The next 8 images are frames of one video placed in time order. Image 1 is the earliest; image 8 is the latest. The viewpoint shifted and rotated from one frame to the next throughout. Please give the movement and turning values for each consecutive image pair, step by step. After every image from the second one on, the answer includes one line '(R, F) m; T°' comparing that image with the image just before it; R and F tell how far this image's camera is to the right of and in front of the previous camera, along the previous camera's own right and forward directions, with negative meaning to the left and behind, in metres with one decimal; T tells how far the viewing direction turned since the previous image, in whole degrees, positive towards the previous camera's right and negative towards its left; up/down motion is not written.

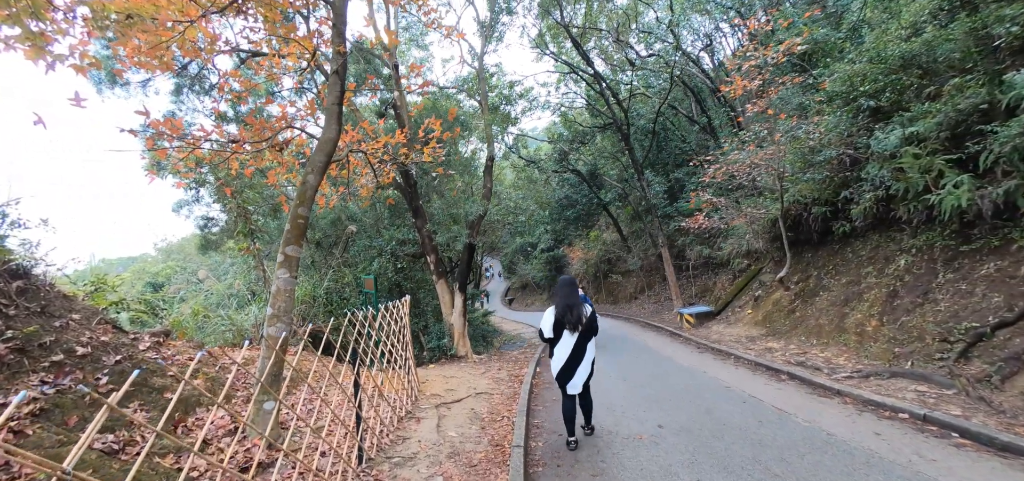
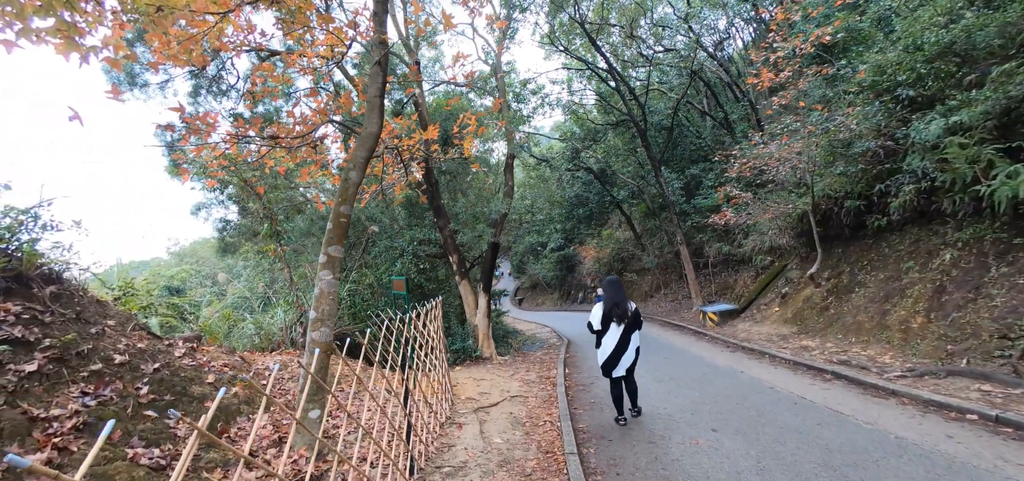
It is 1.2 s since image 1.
(-0.4, +0.2) m; -1°
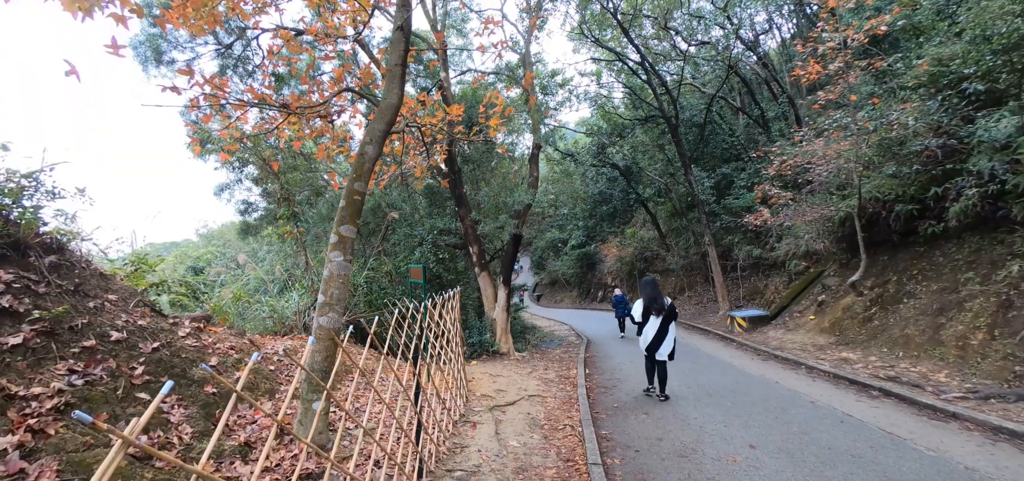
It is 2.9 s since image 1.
(0.0, +0.3) m; -2°
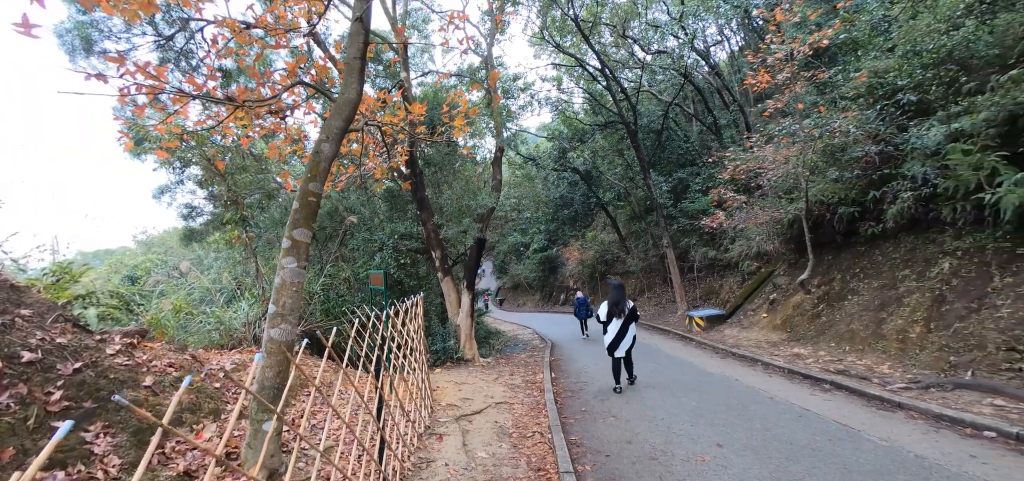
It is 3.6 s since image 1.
(0.0, +0.1) m; +5°
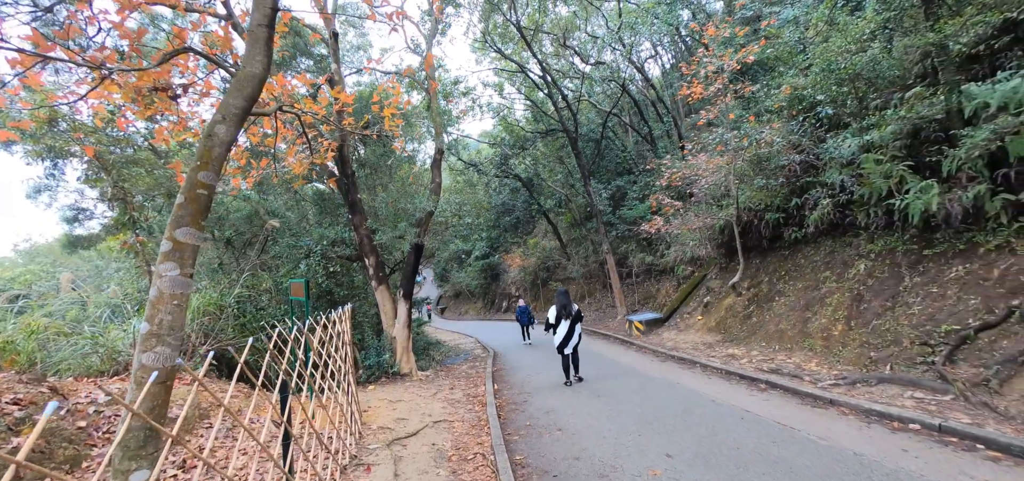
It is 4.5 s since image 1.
(0.0, +0.3) m; +7°
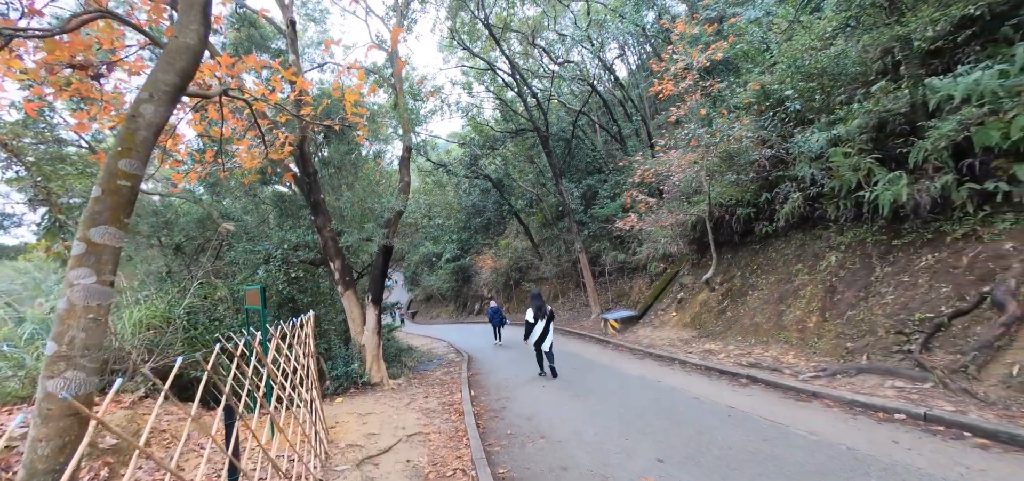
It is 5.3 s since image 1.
(-0.1, +0.3) m; +4°
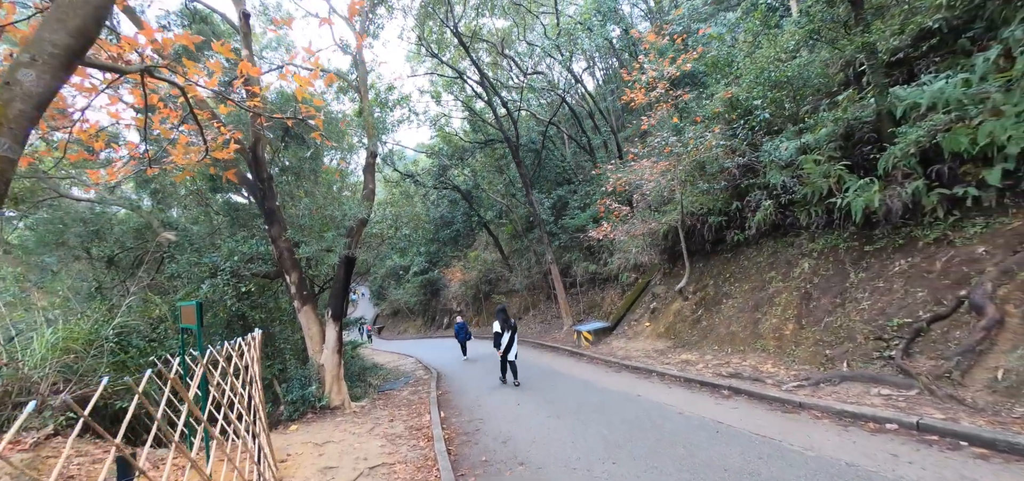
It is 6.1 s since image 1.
(0.0, +0.4) m; +4°
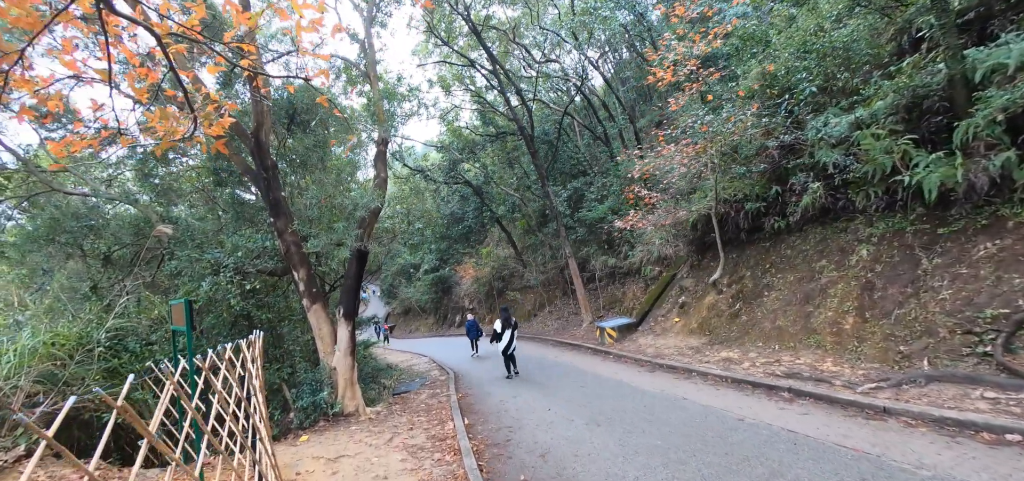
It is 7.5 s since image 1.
(-0.3, +0.7) m; -1°
